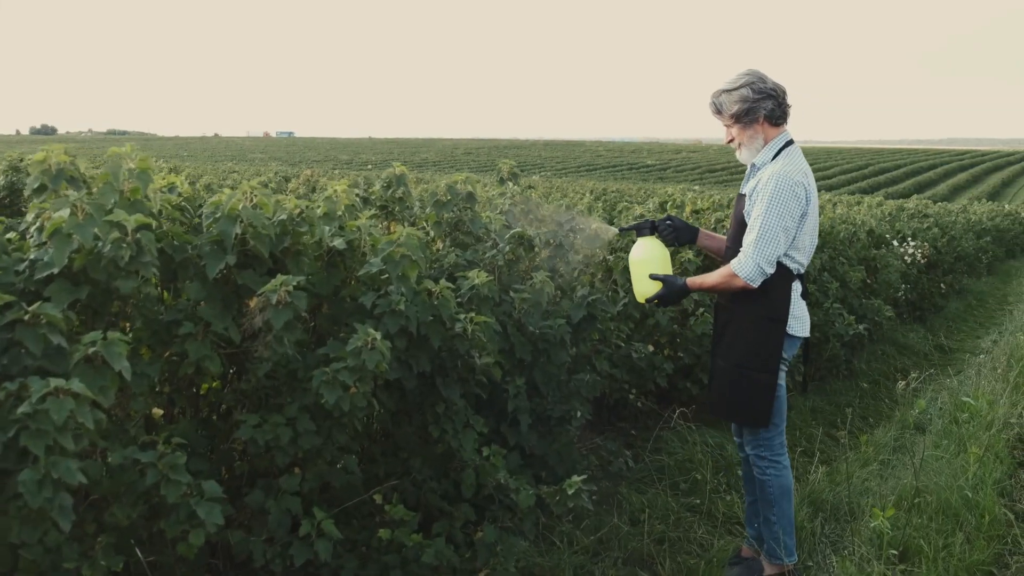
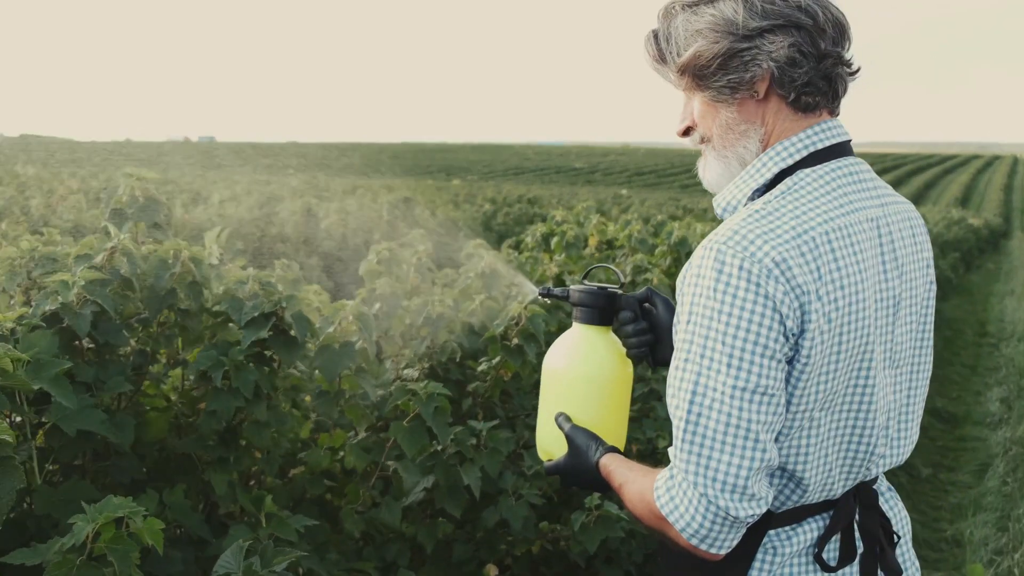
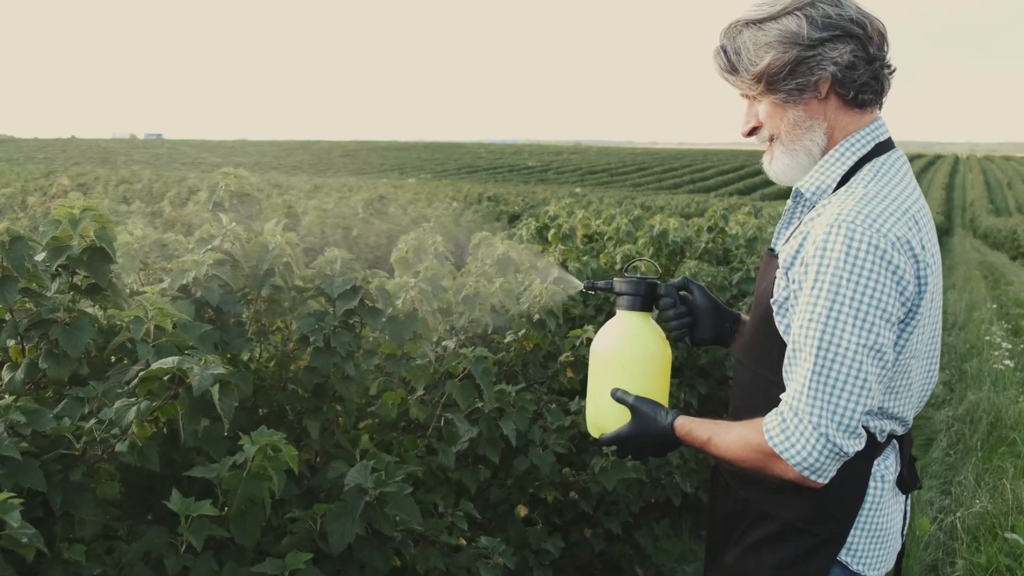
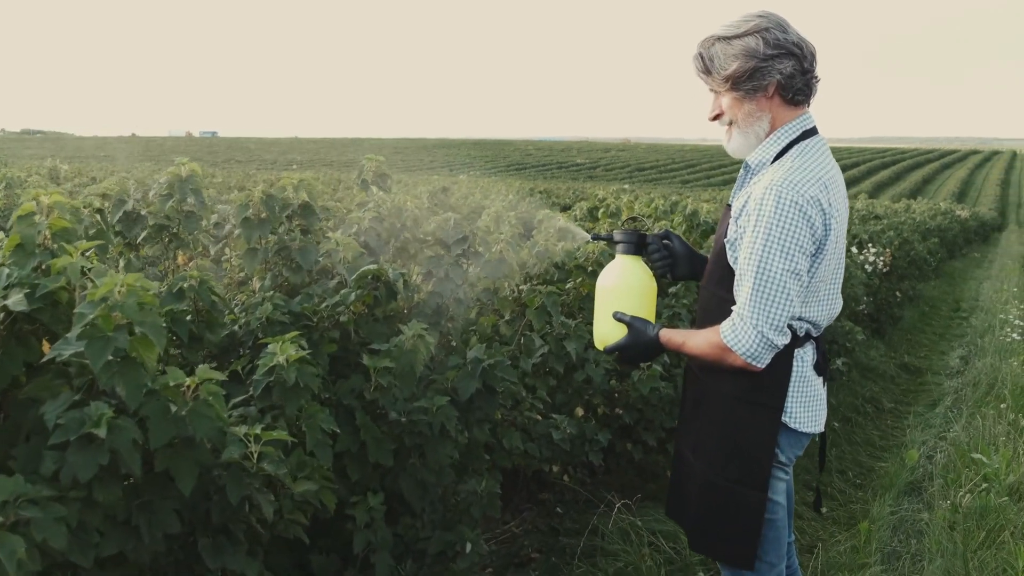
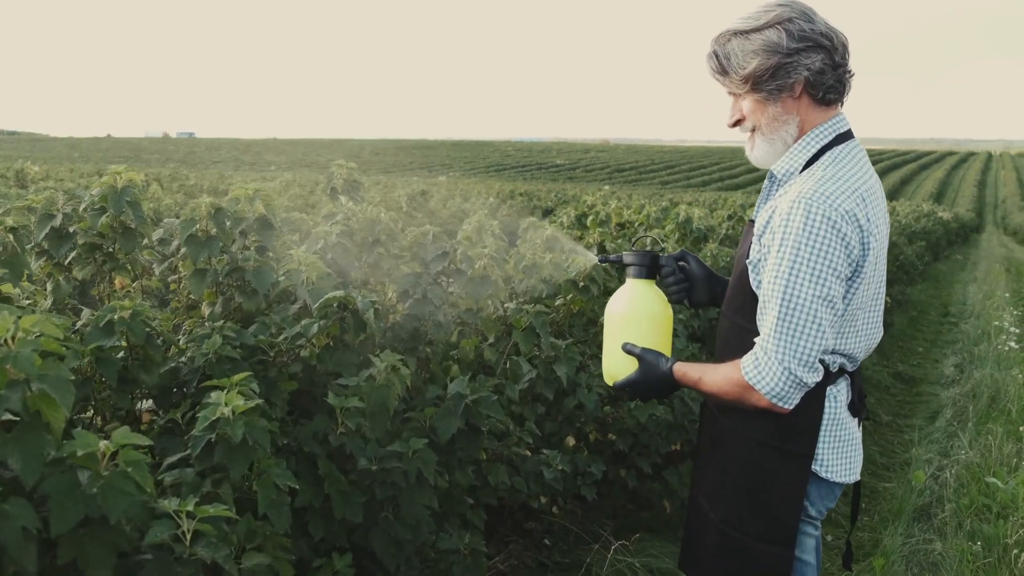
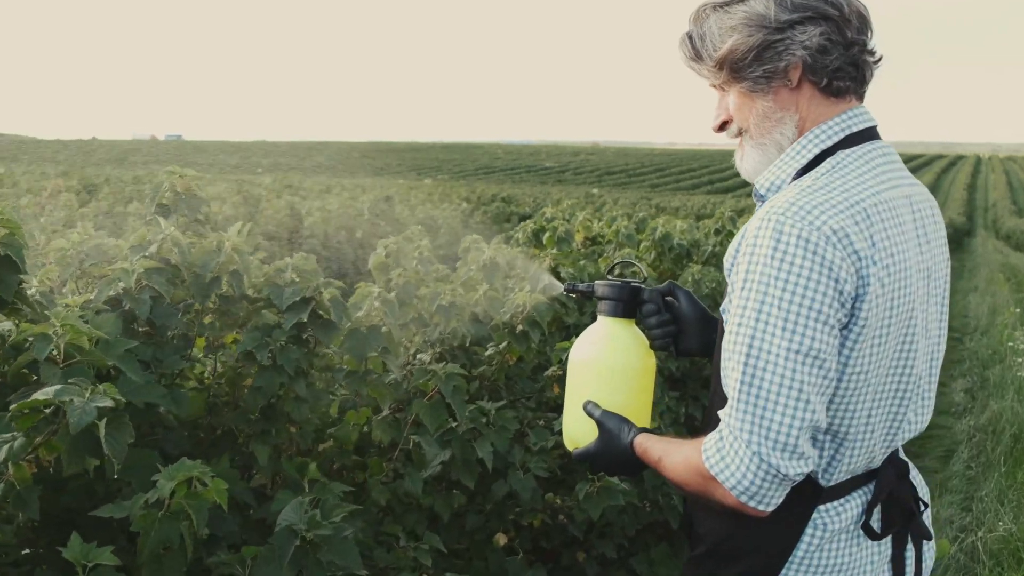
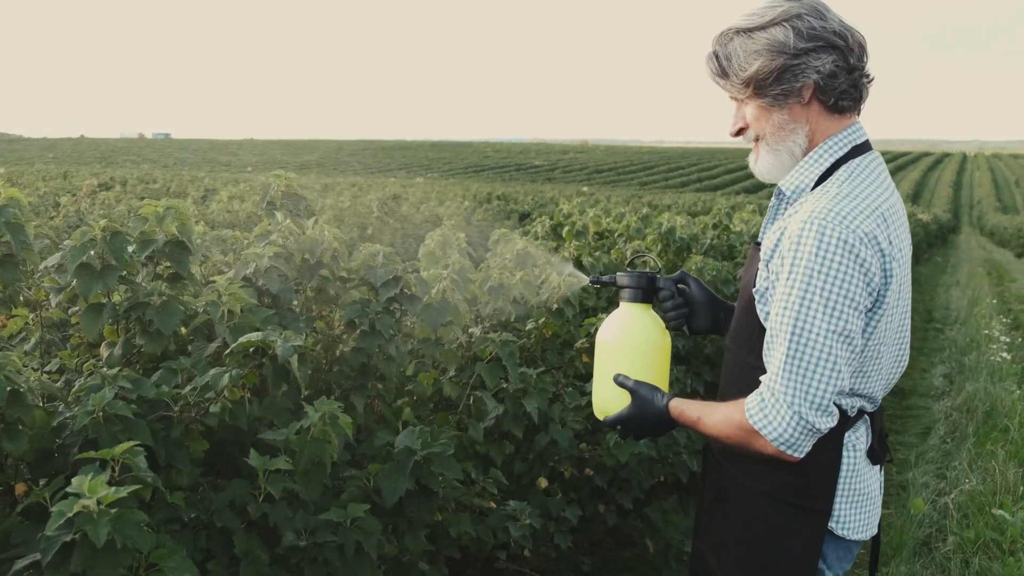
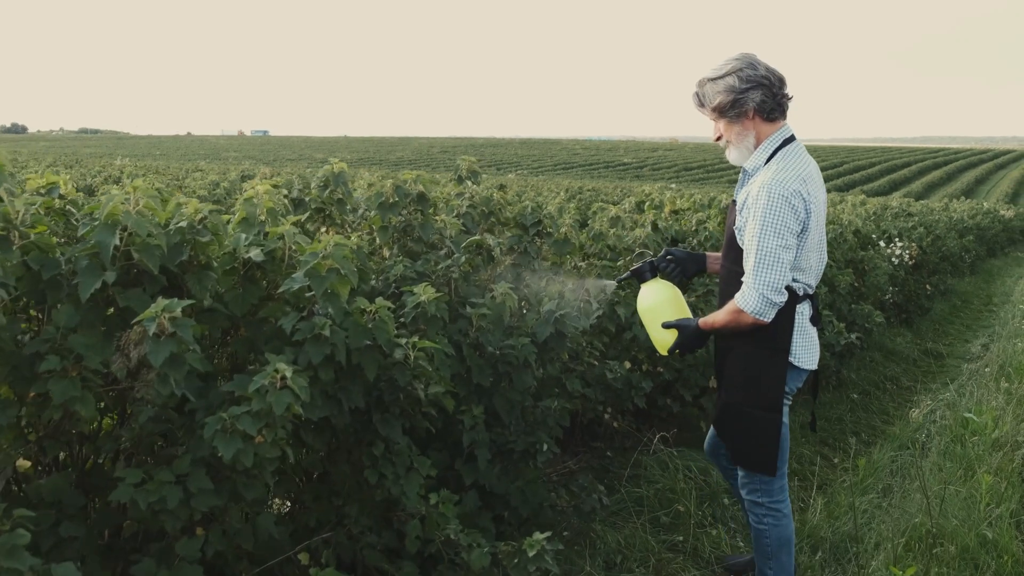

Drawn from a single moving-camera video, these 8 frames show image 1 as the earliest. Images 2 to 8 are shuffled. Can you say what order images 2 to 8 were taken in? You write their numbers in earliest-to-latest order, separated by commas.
8, 4, 5, 7, 3, 6, 2
